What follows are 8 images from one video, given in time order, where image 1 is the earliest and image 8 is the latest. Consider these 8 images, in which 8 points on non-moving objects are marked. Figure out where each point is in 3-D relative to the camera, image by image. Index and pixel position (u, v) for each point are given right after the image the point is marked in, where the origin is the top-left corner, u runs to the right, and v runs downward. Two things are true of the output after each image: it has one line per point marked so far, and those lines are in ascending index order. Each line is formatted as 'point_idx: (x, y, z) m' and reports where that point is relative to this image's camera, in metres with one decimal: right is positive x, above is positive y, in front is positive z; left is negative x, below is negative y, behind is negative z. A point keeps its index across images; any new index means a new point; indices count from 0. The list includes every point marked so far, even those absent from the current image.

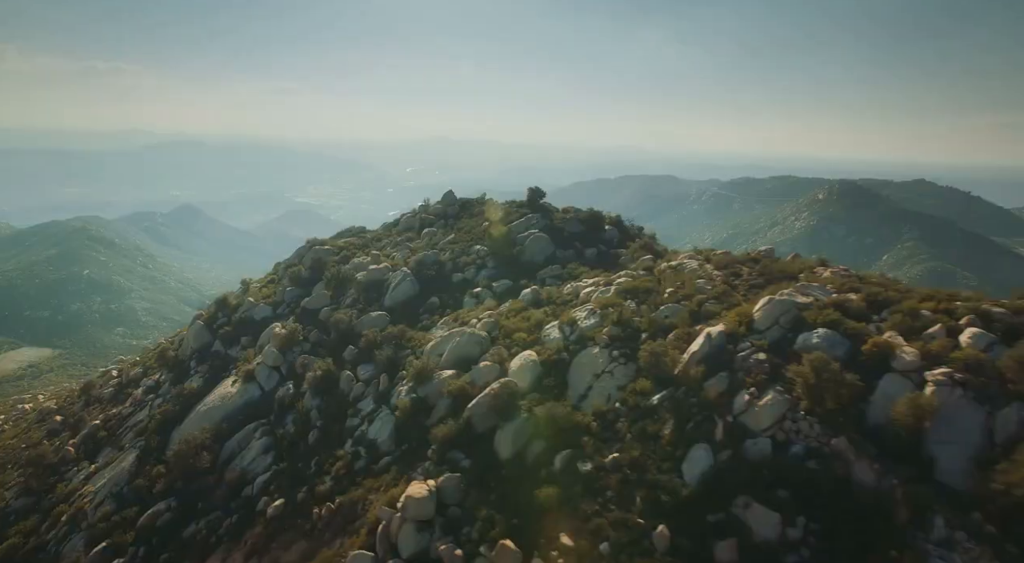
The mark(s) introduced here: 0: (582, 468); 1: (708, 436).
0: (+2.1, -5.6, +19.1) m
1: (+5.6, -4.4, +18.4) m
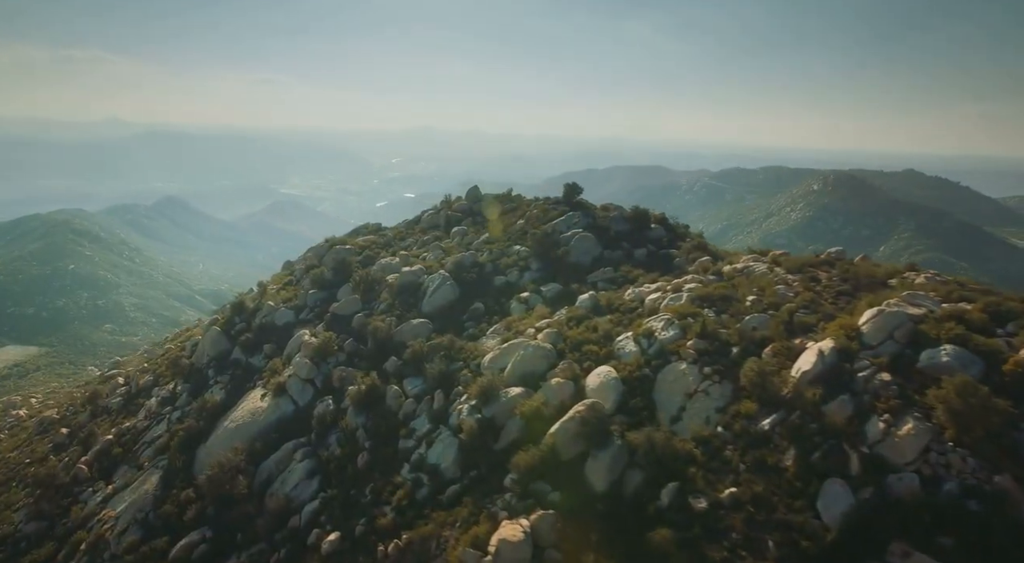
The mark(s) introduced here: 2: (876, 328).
0: (+4.9, -6.0, +17.1) m
1: (+8.4, -4.8, +16.4) m
2: (+11.3, -1.5, +19.9) m
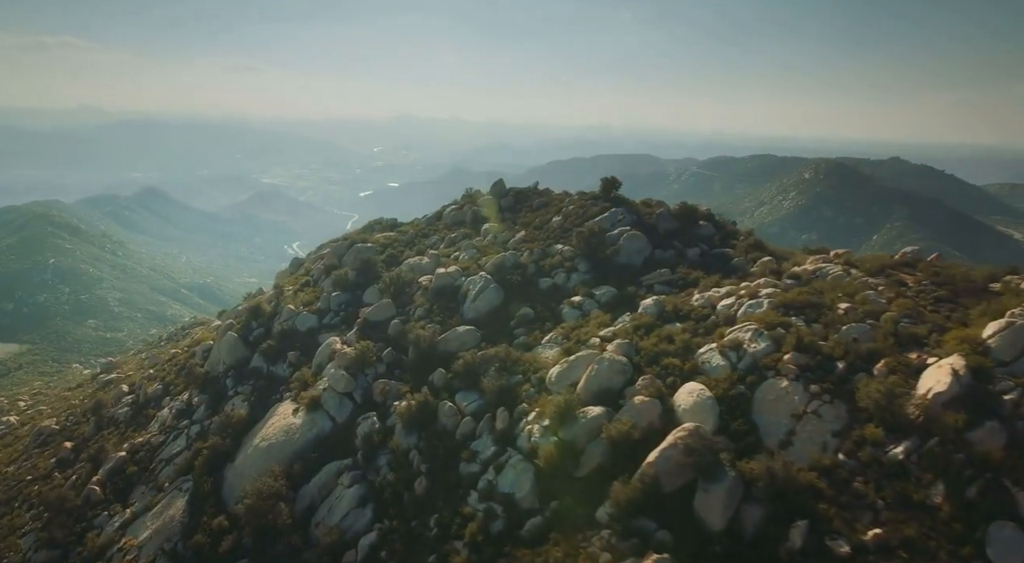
0: (+7.7, -6.3, +15.2) m
1: (+11.2, -5.2, +14.5) m
2: (+14.0, -1.7, +18.0) m
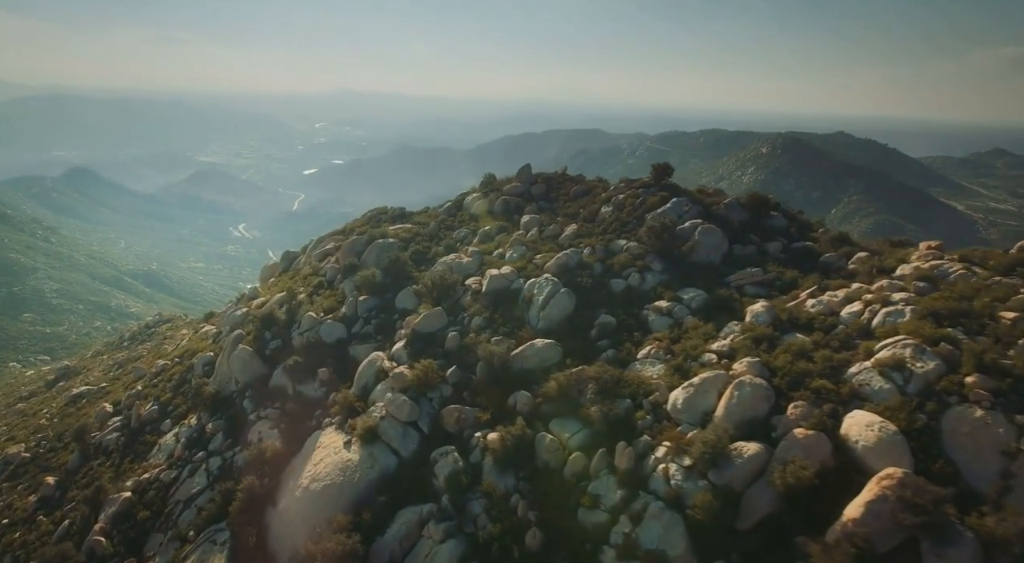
0: (+12.1, -6.9, +12.6) m
1: (+15.7, -5.6, +12.2) m
2: (+18.1, -2.0, +15.7) m
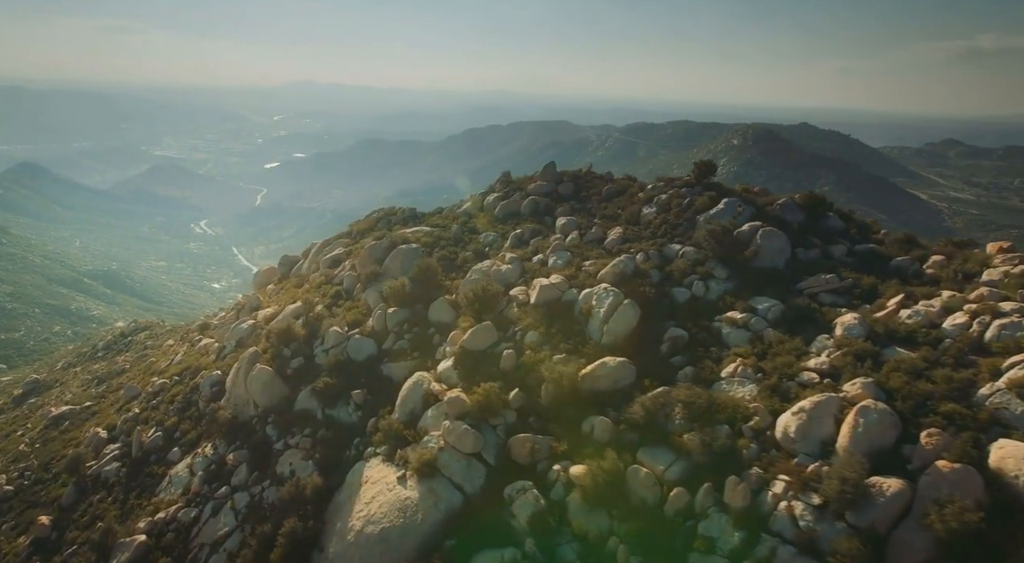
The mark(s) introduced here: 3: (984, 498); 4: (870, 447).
0: (+15.3, -7.3, +11.1) m
1: (+18.9, -6.0, +10.9) m
2: (+21.1, -2.3, +14.5) m
3: (+11.4, -5.2, +15.4) m
4: (+9.6, -4.5, +17.2) m
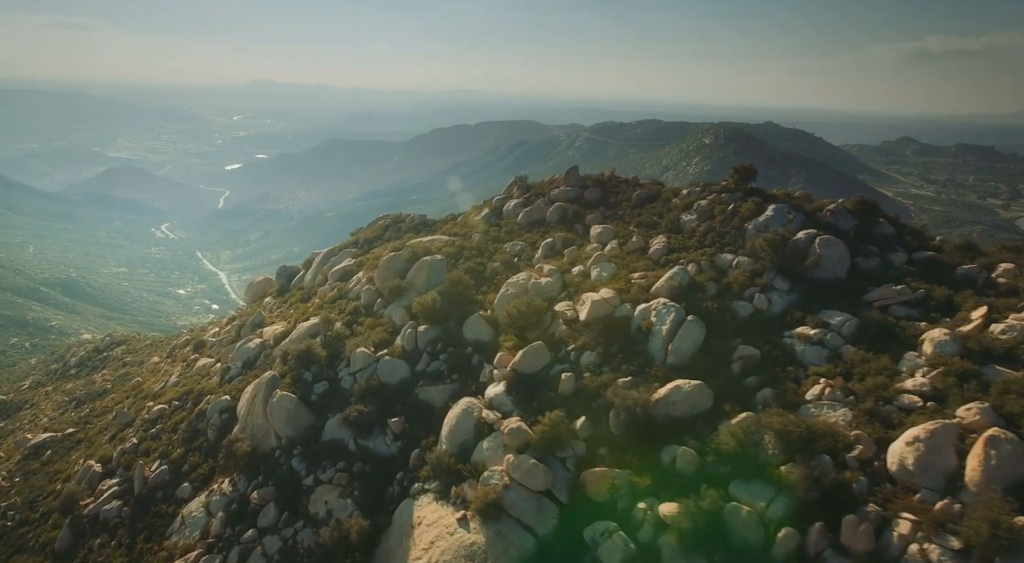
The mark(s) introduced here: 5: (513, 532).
0: (+18.2, -7.7, +10.0) m
1: (+21.8, -6.4, +9.9) m
2: (+23.7, -2.6, +13.7) m
3: (+14.1, -5.7, +14.1) m
4: (+12.1, -5.0, +15.8) m
5: (+0.1, -7.6, +19.4) m
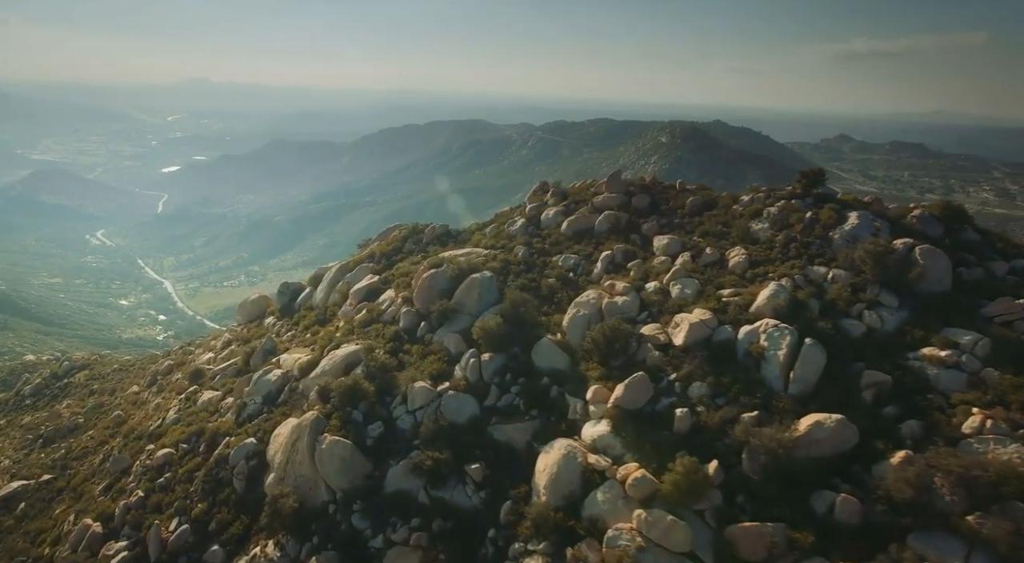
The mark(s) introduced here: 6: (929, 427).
0: (+22.7, -8.1, +8.6) m
1: (+26.2, -6.7, +8.9) m
2: (+27.7, -2.9, +12.8) m
3: (+18.2, -6.1, +12.4) m
4: (+16.1, -5.5, +13.9) m
5: (+3.9, -8.4, +16.6) m
6: (+12.3, -4.2, +18.9) m
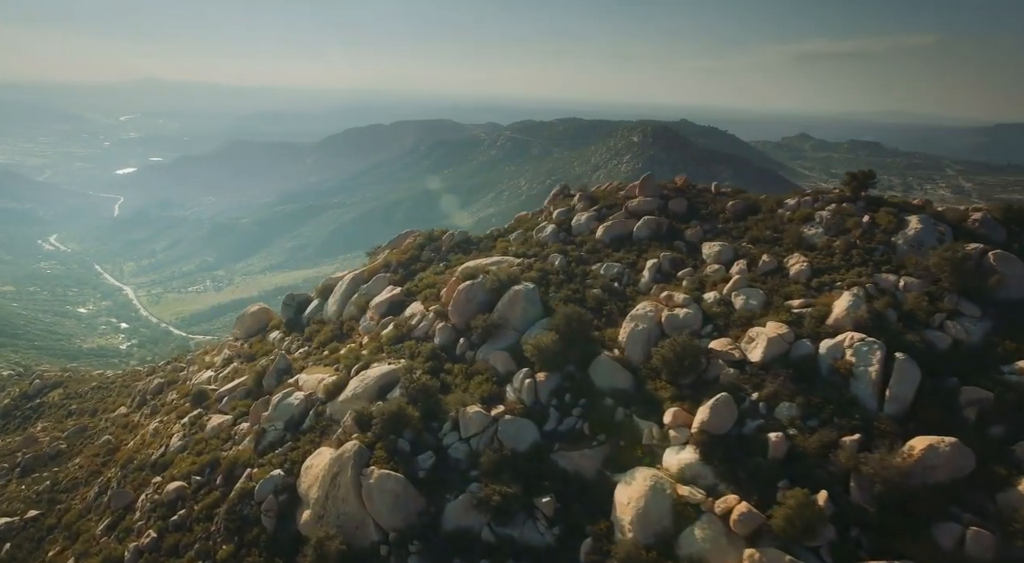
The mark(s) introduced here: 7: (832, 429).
0: (+25.7, -8.2, +8.0) m
1: (+29.2, -6.8, +8.4) m
2: (+30.5, -3.0, +12.4) m
3: (+21.0, -6.4, +11.5) m
4: (+18.9, -5.7, +12.9) m
5: (+6.5, -8.8, +14.9) m
6: (+14.7, -4.6, +17.7) m
7: (+9.3, -4.2, +19.0) m
